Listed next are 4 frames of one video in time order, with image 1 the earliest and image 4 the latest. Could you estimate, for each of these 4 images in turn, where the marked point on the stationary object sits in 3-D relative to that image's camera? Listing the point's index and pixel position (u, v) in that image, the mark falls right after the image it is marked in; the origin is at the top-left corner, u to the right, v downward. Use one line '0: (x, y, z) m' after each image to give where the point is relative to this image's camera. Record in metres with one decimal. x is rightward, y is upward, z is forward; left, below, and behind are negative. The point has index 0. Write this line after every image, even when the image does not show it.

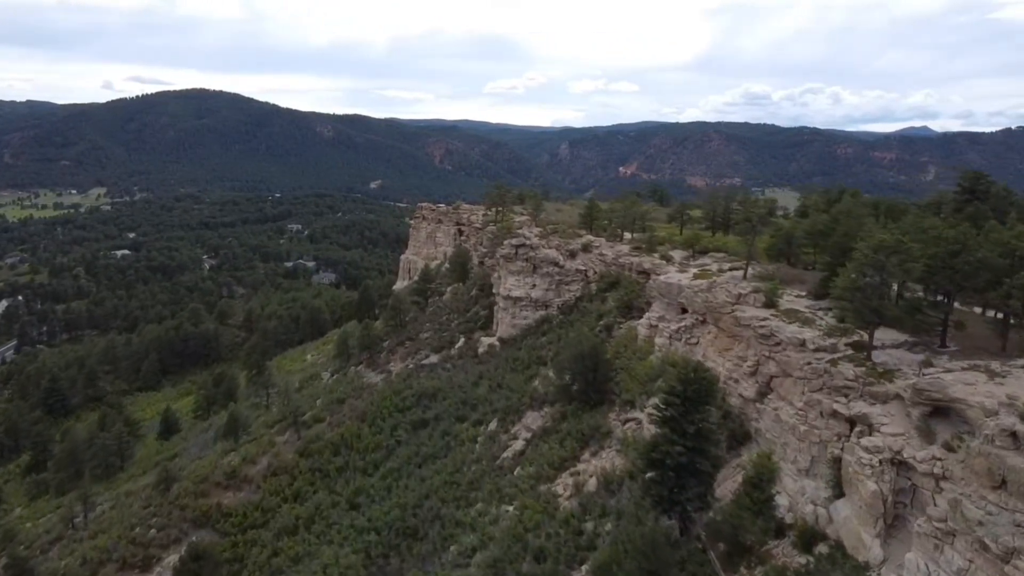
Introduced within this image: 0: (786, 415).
0: (+5.2, -2.4, +15.4) m
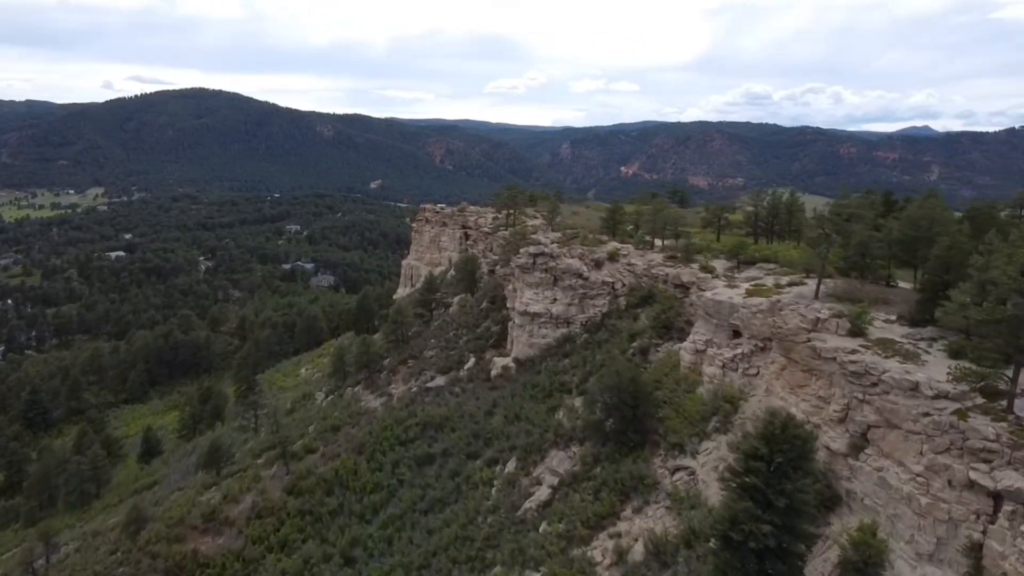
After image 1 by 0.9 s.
0: (+5.7, -2.9, +12.1) m
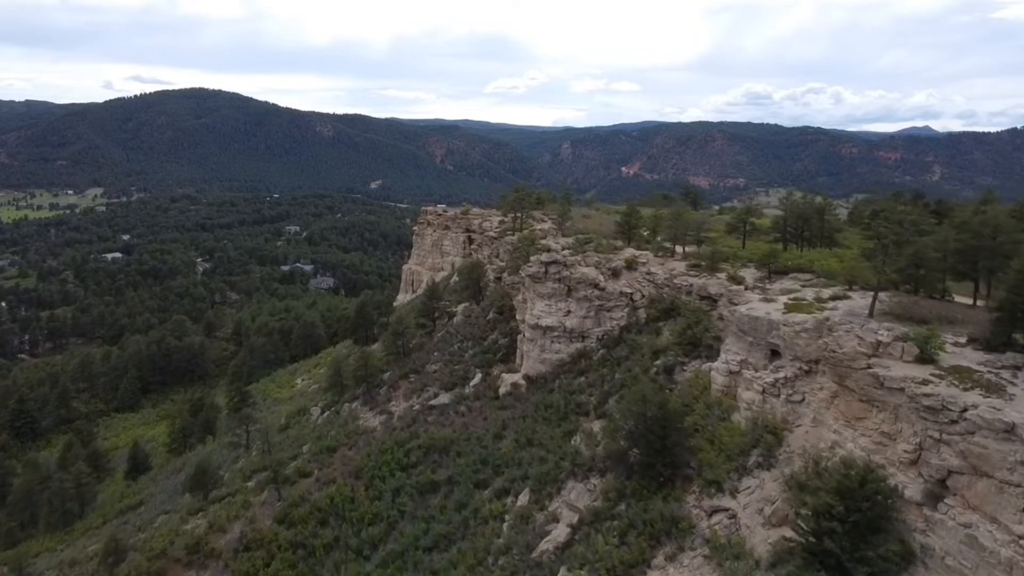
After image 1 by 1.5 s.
0: (+6.0, -3.2, +10.2) m
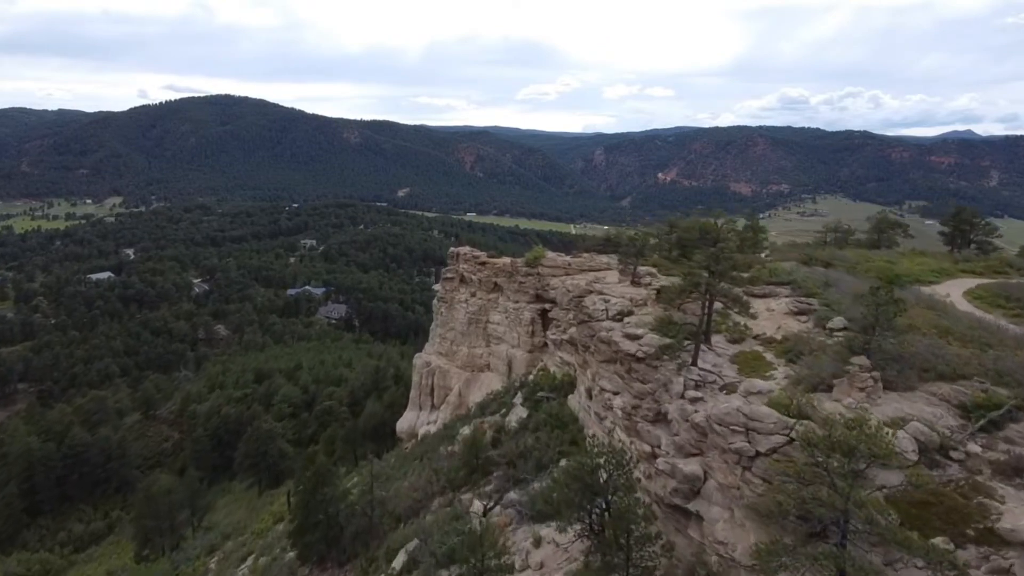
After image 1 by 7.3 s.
0: (+7.8, -6.1, -10.1) m
